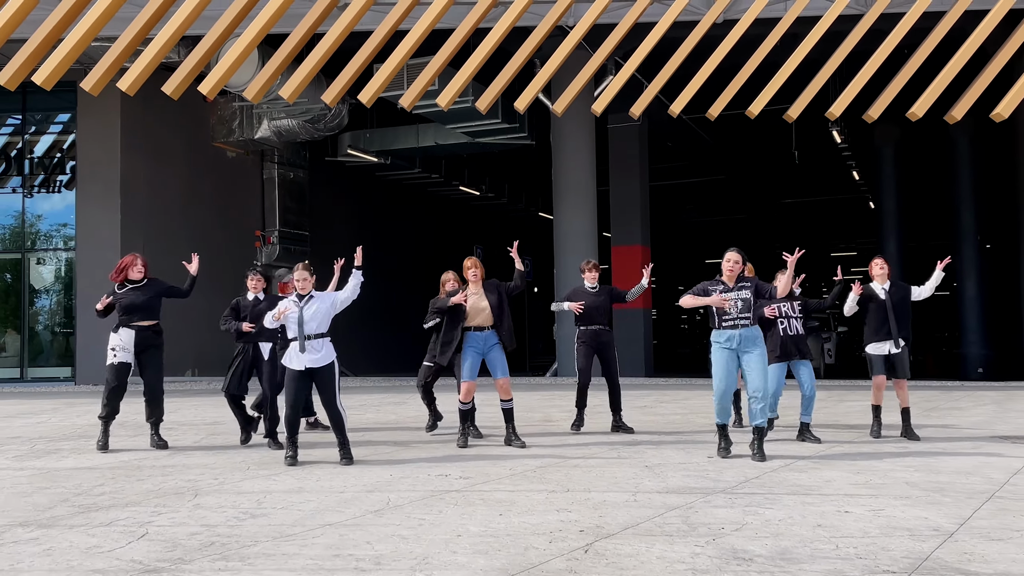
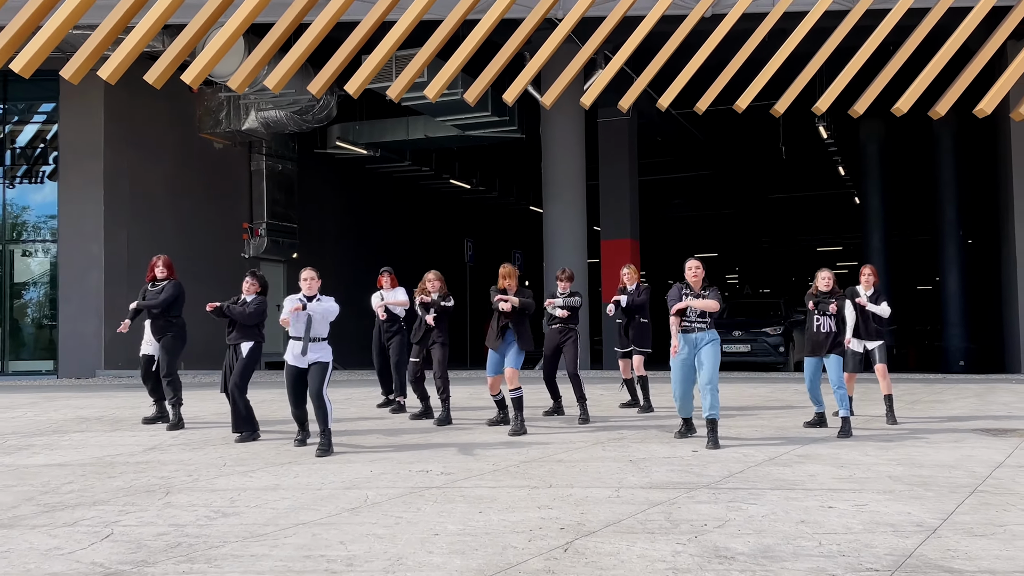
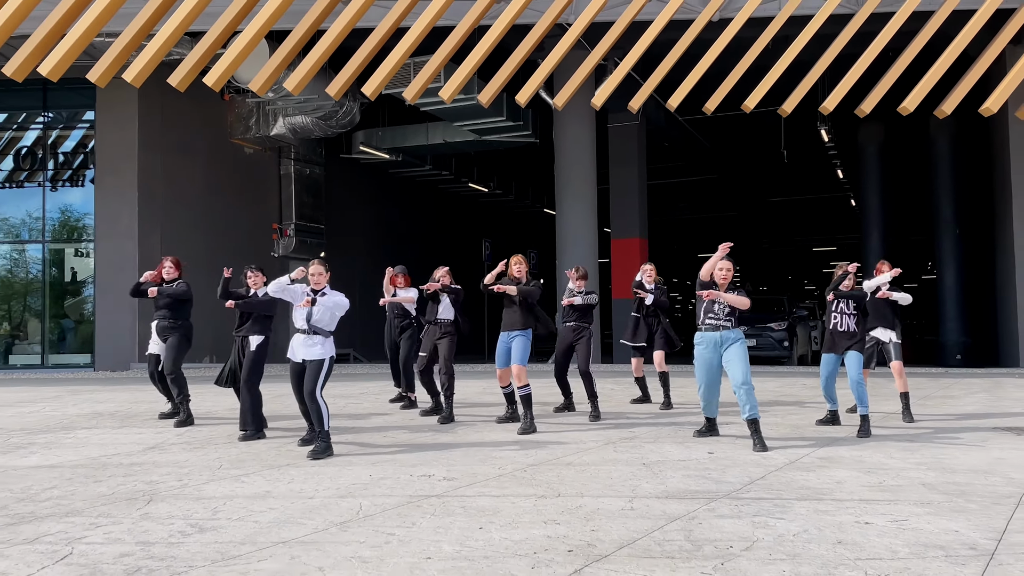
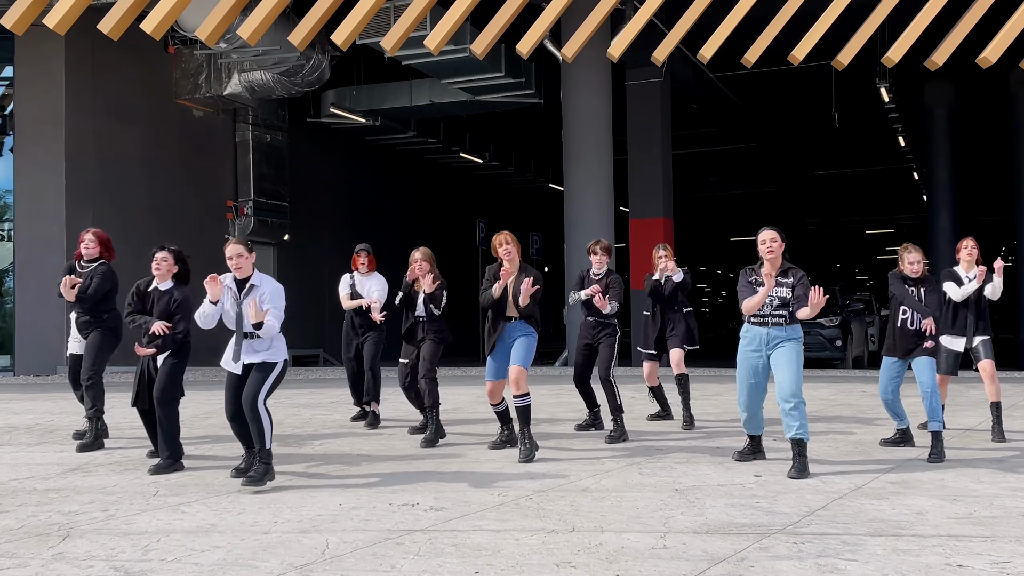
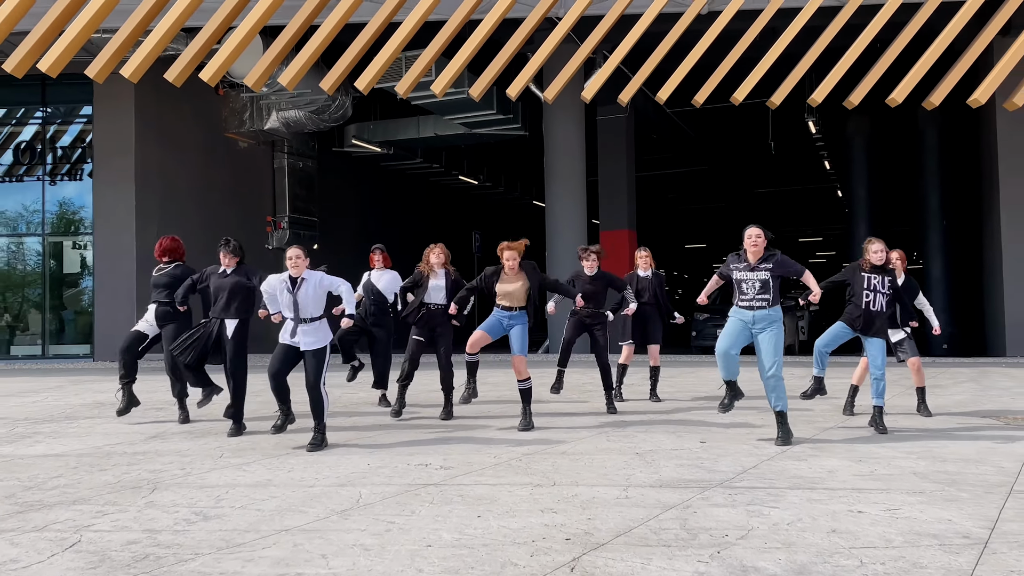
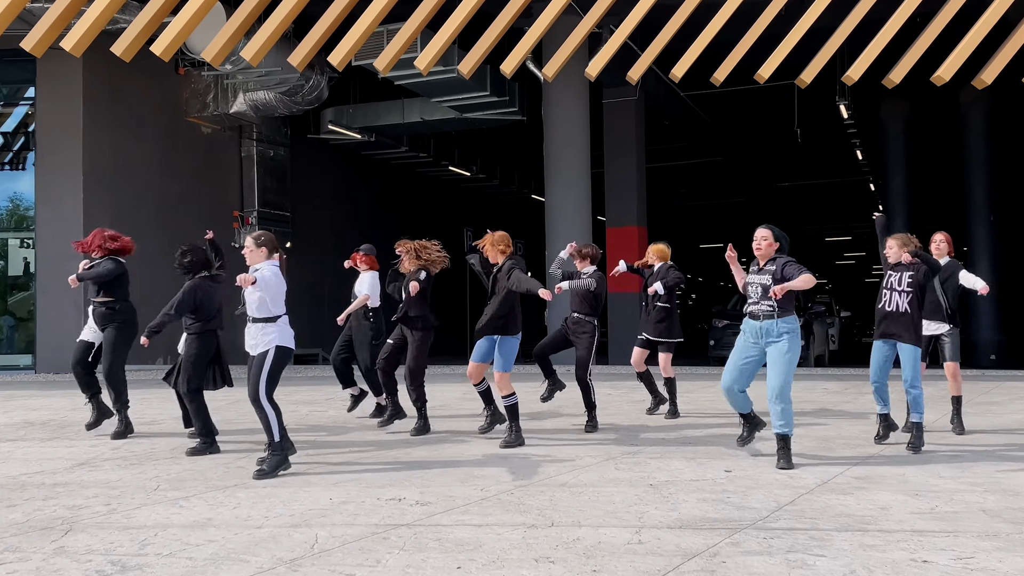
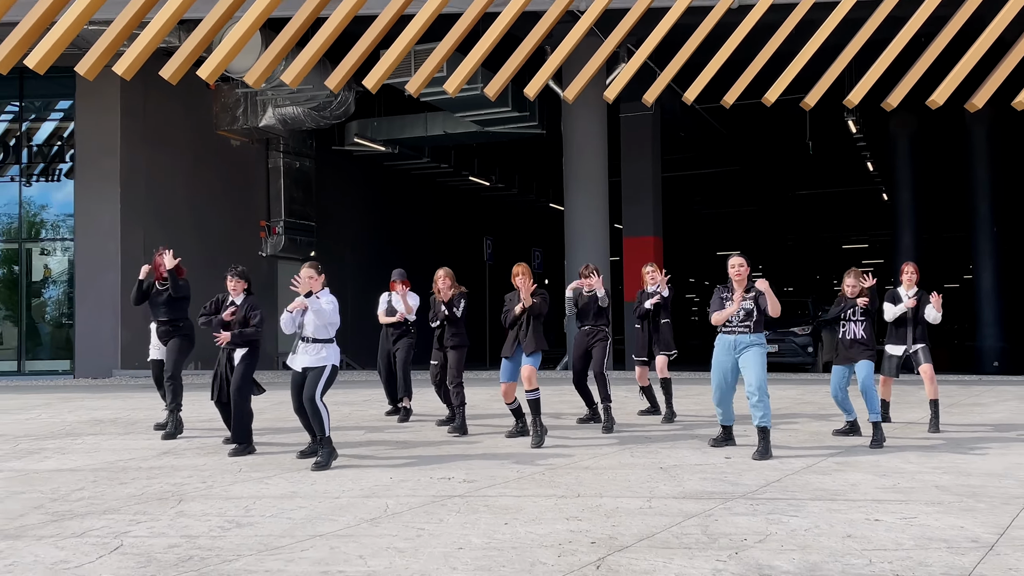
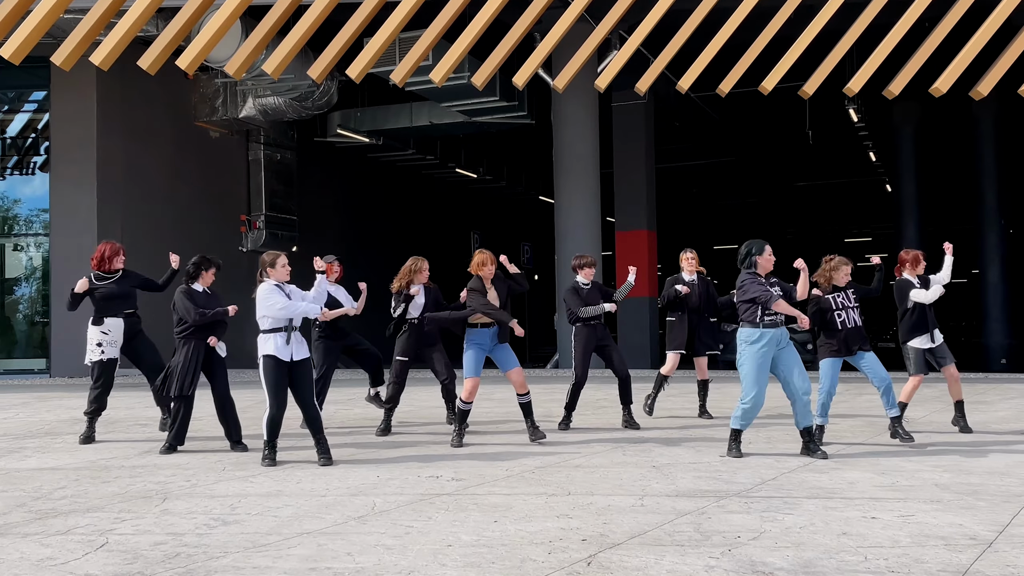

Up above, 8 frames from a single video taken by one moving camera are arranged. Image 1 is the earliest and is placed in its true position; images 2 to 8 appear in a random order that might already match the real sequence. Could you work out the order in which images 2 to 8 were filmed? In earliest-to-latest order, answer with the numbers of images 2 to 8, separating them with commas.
8, 5, 6, 3, 2, 4, 7
